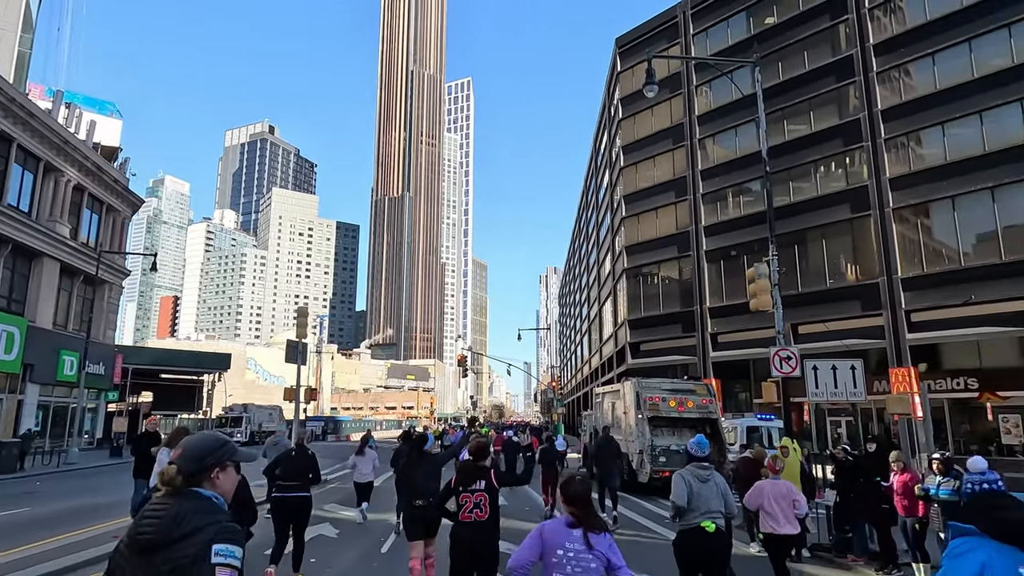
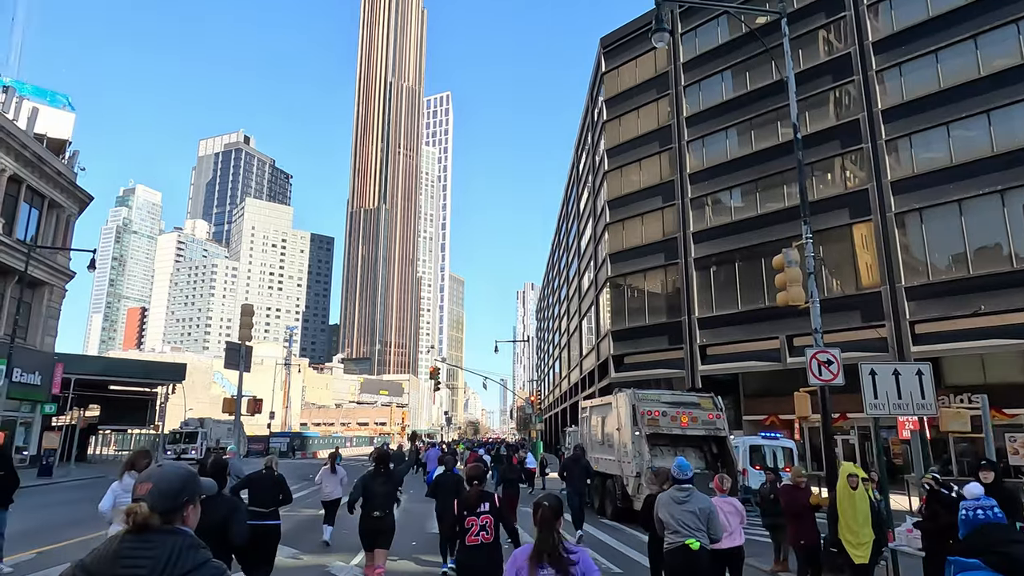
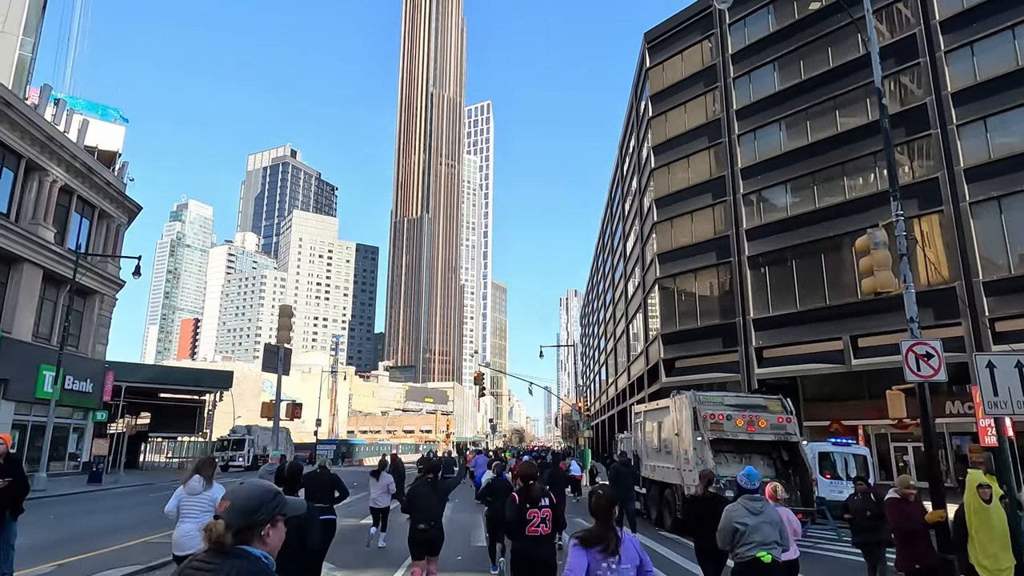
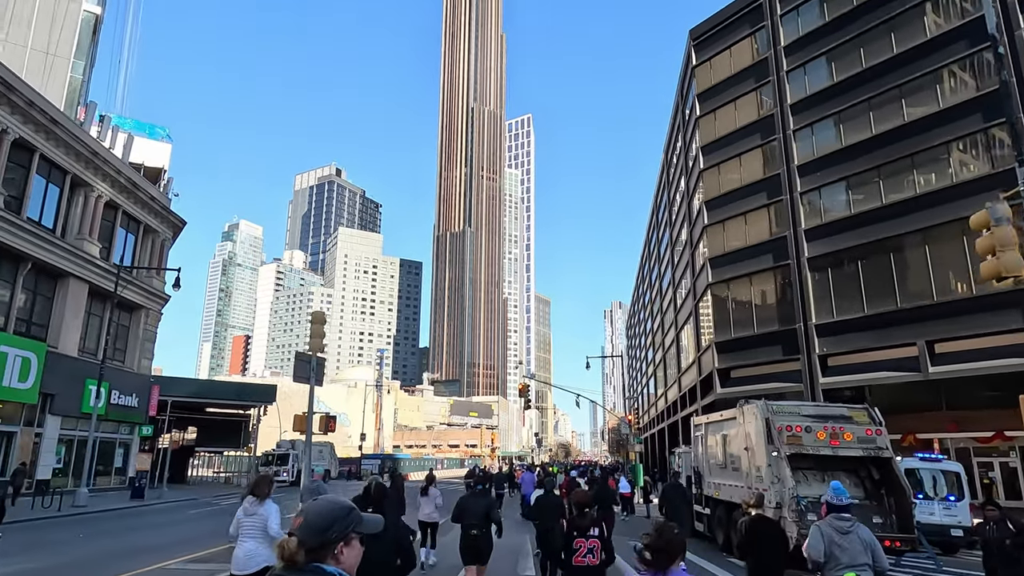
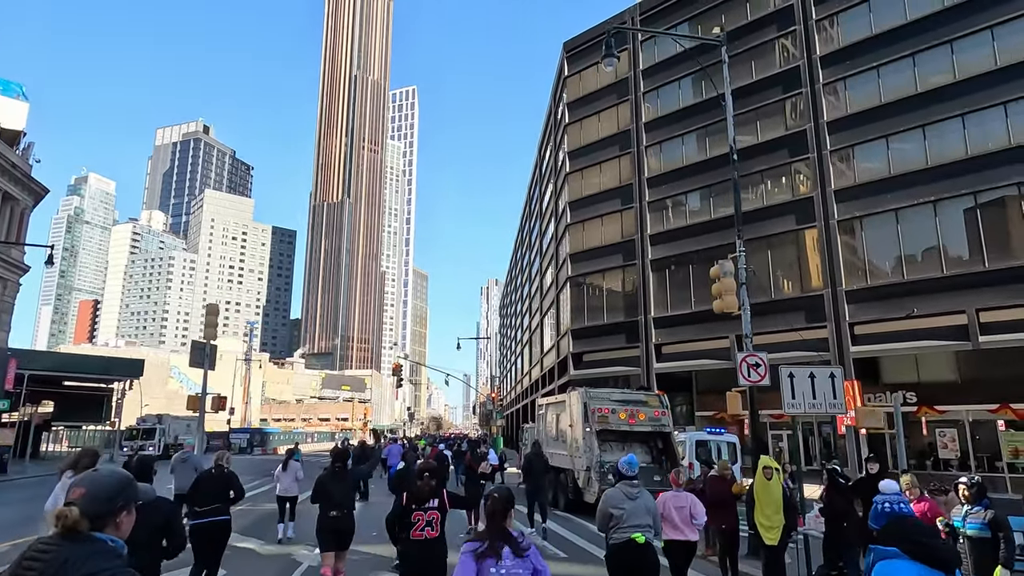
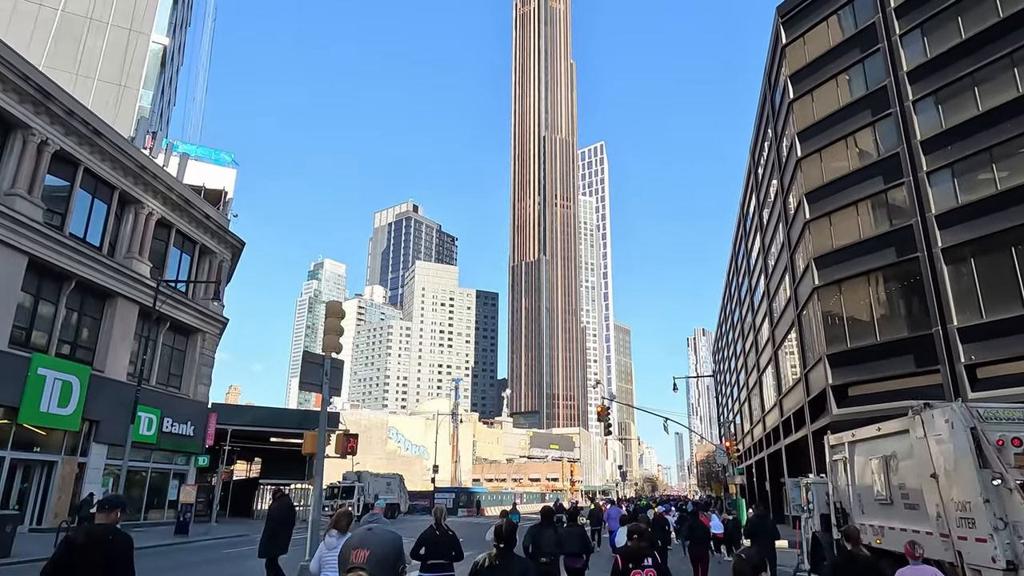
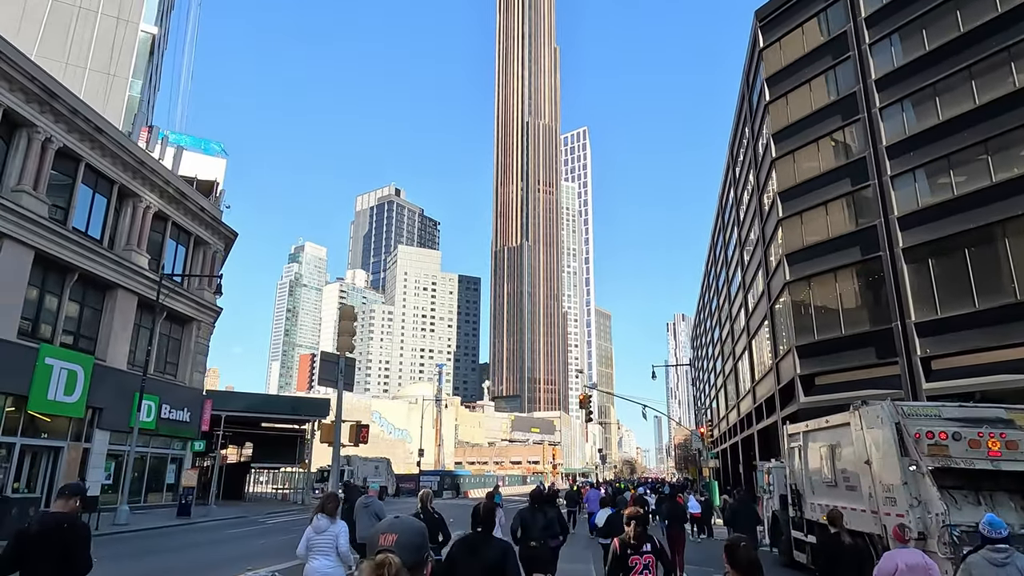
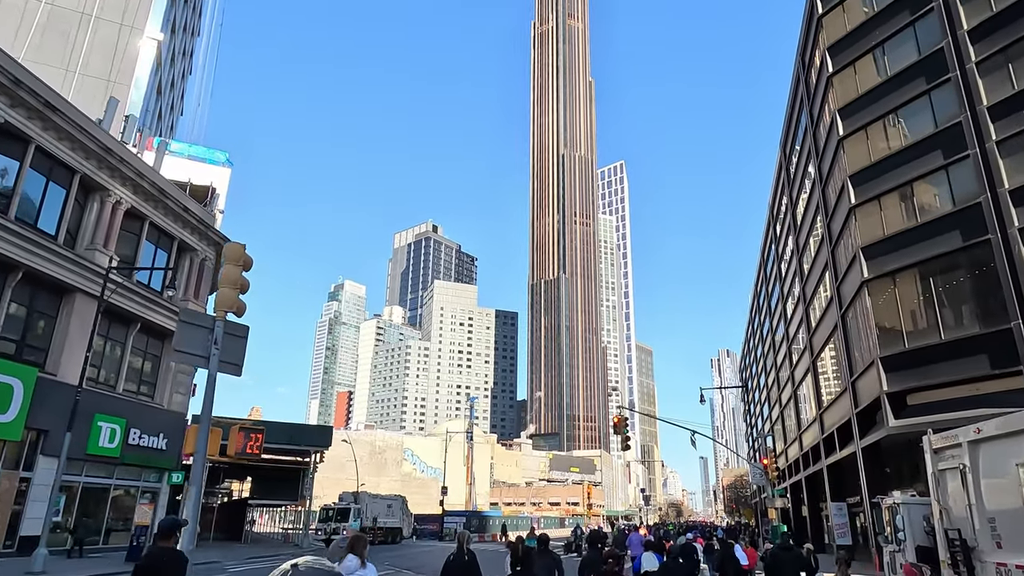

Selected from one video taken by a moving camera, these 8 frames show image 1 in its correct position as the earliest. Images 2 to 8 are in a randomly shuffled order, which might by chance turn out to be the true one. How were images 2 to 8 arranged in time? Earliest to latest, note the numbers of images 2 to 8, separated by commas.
5, 2, 3, 4, 7, 6, 8
